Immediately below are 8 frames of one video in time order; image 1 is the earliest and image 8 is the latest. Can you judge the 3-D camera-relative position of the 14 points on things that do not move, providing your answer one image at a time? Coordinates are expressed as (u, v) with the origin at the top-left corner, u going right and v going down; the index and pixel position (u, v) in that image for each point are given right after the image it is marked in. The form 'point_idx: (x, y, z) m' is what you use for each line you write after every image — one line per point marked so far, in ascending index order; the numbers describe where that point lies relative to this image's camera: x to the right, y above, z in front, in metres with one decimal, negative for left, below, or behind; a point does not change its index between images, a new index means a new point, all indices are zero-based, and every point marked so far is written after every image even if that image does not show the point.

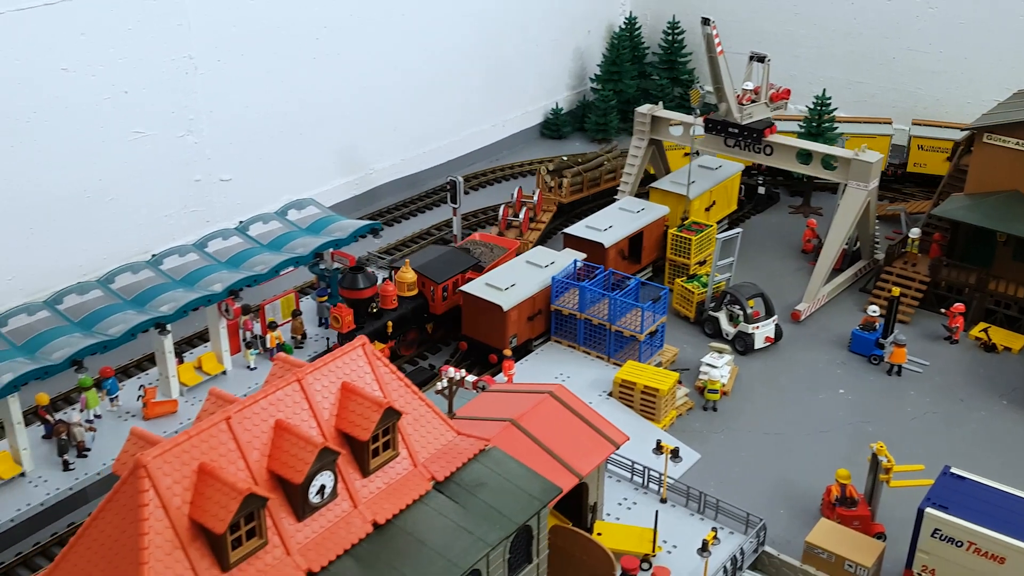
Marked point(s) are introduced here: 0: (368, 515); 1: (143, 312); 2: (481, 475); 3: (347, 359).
0: (-1.6, -2.6, +10.6) m
1: (-6.9, -0.5, +17.5) m
2: (-0.4, -2.3, +11.7) m
3: (-2.0, -0.8, +11.1) m
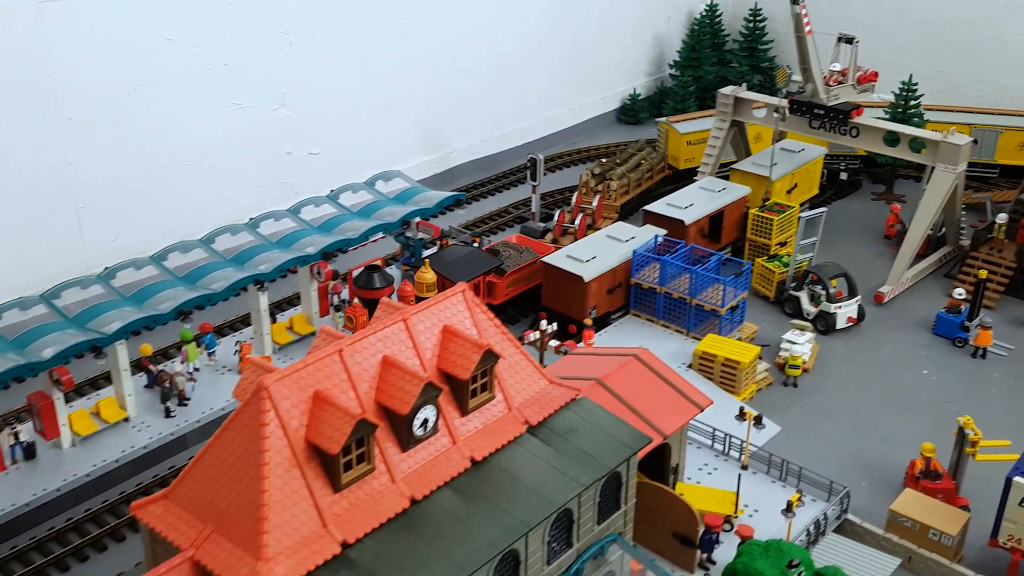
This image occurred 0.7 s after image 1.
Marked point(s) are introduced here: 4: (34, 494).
0: (-0.6, -1.9, +11.1) m
1: (-5.3, +0.3, +18.3) m
2: (+0.8, -1.7, +12.1) m
3: (-0.8, -0.2, +11.6) m
4: (-7.9, -3.4, +15.7) m
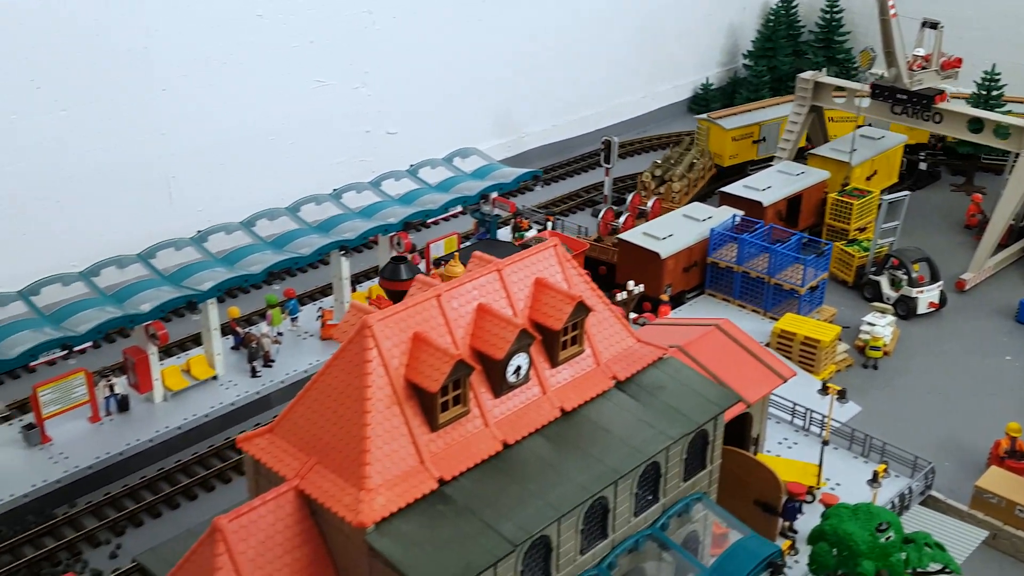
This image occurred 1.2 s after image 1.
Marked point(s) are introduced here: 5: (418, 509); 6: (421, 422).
0: (+0.5, -1.4, +11.3) m
1: (-3.7, +1.0, +18.7) m
2: (+1.9, -1.2, +12.2) m
3: (+0.4, +0.4, +11.7) m
4: (-6.6, -2.7, +16.3) m
5: (-1.0, -2.3, +9.8) m
6: (-1.0, -1.5, +10.3) m
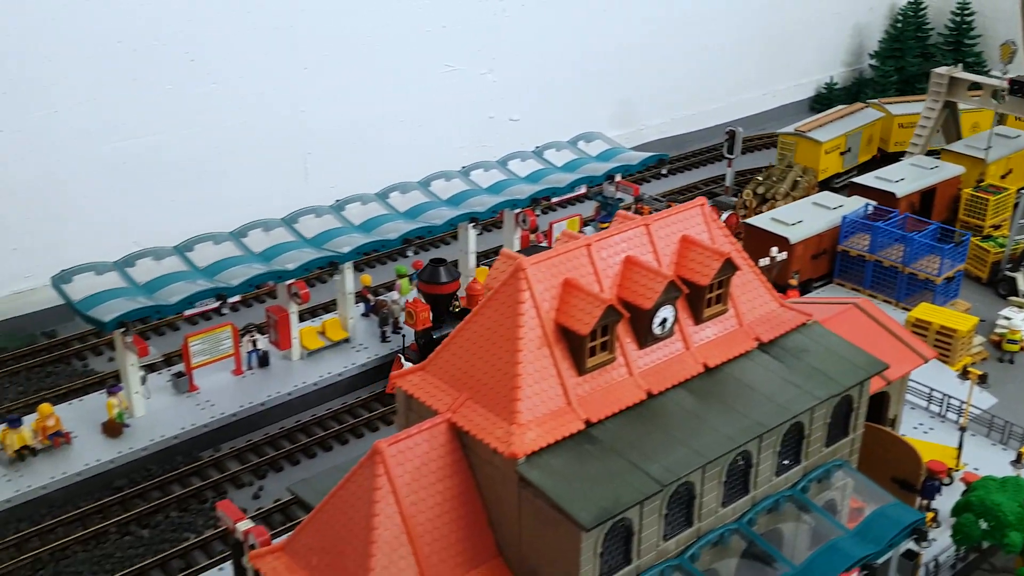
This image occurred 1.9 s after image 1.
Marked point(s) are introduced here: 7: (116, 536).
0: (+2.2, -0.8, +11.3) m
1: (-1.1, +1.6, +19.2) m
2: (+3.7, -0.7, +12.1) m
3: (+2.2, +0.9, +11.8) m
4: (-4.4, -1.9, +17.0) m
5: (+0.6, -1.7, +10.0) m
6: (+0.6, -0.9, +10.5) m
7: (-5.9, -3.7, +14.1) m
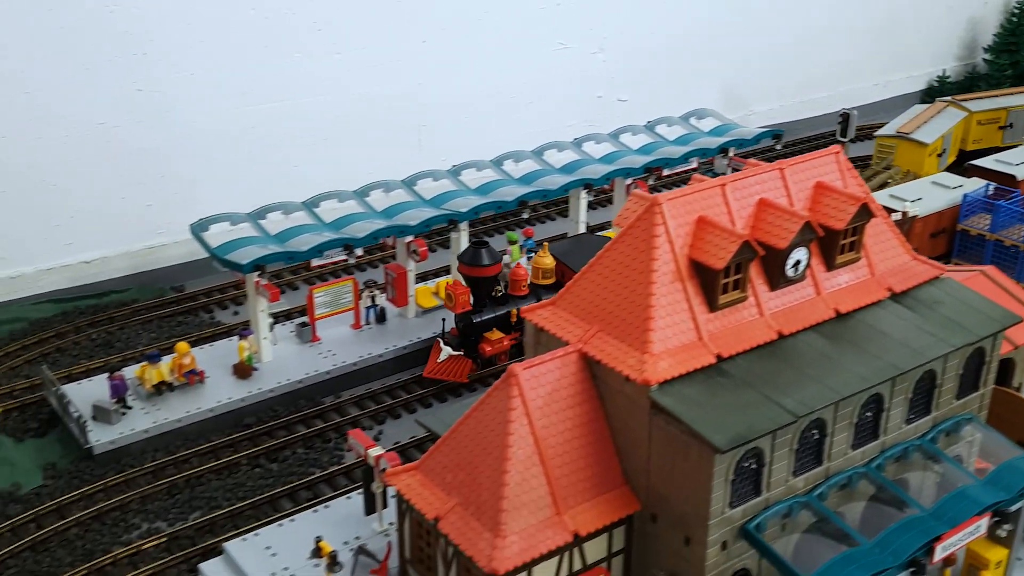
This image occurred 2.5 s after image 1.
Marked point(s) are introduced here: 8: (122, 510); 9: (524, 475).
0: (+3.8, -0.2, +11.3) m
1: (+1.2, +2.3, +19.4) m
2: (+5.4, -0.1, +11.9) m
3: (+3.8, +1.6, +11.8) m
4: (-2.3, -1.1, +17.6) m
5: (+2.0, -1.0, +10.1) m
6: (+2.1, -0.1, +10.6) m
7: (-4.1, -2.8, +14.8) m
8: (-5.7, -3.2, +13.8) m
9: (+0.1, -2.0, +10.0) m
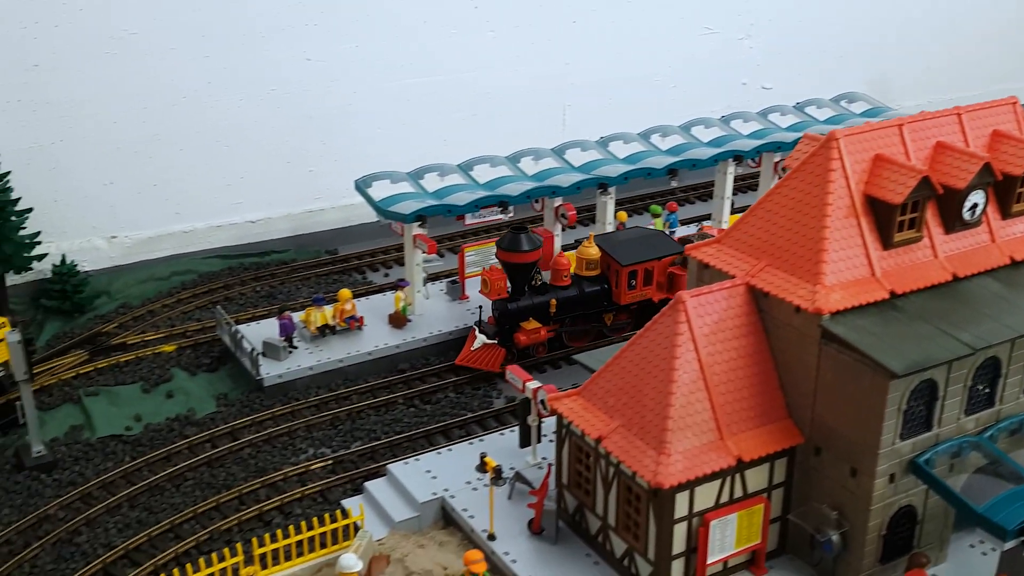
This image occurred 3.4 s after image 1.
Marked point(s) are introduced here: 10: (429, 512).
0: (+5.8, +0.4, +11.1) m
1: (+4.3, +2.9, +19.5) m
2: (+7.4, +0.5, +11.6) m
3: (+6.0, +2.2, +11.6) m
4: (+0.4, -0.4, +18.0) m
5: (+3.8, -0.2, +10.1) m
6: (+4.0, +0.6, +10.6) m
7: (-1.8, -1.9, +15.4) m
8: (-3.4, -2.3, +14.6) m
9: (+1.9, -1.2, +10.2) m
10: (-1.1, -2.9, +12.3) m
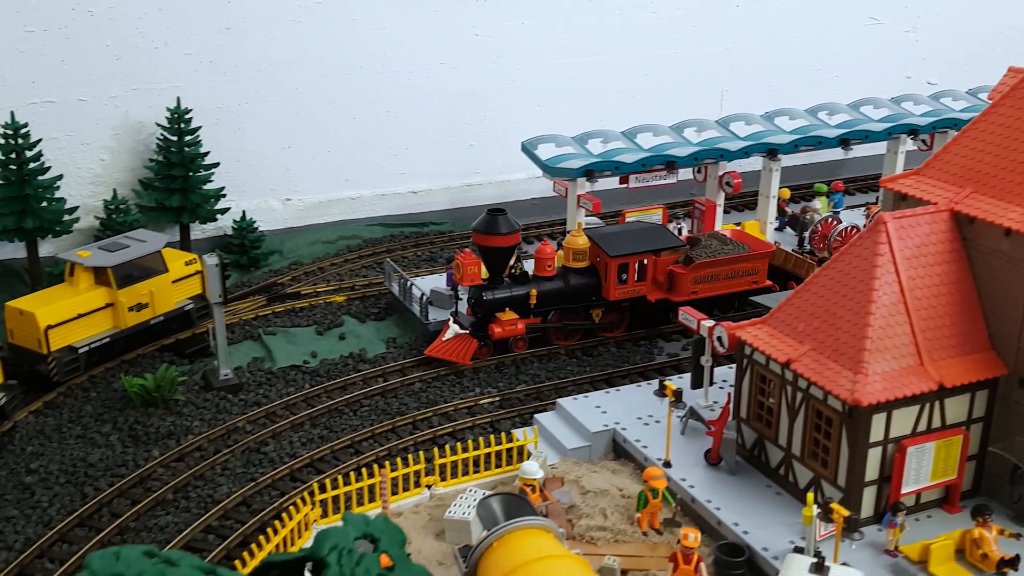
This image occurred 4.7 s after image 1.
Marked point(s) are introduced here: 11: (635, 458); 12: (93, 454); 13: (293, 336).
0: (+8.0, +1.1, +10.5) m
1: (+7.6, +3.3, +19.1) m
2: (+9.6, +1.0, +10.7) m
3: (+8.3, +2.8, +11.0) m
4: (+3.4, +0.2, +17.9) m
5: (+5.9, +0.5, +9.7) m
6: (+6.2, +1.3, +10.2) m
7: (+0.9, -1.1, +15.6) m
8: (-0.9, -1.4, +15.0) m
9: (+4.0, -0.3, +10.0) m
10: (+1.2, -2.0, +12.4) m
11: (+1.6, -2.2, +12.0) m
12: (-5.6, -2.2, +12.7) m
13: (-3.8, -0.8, +16.6) m
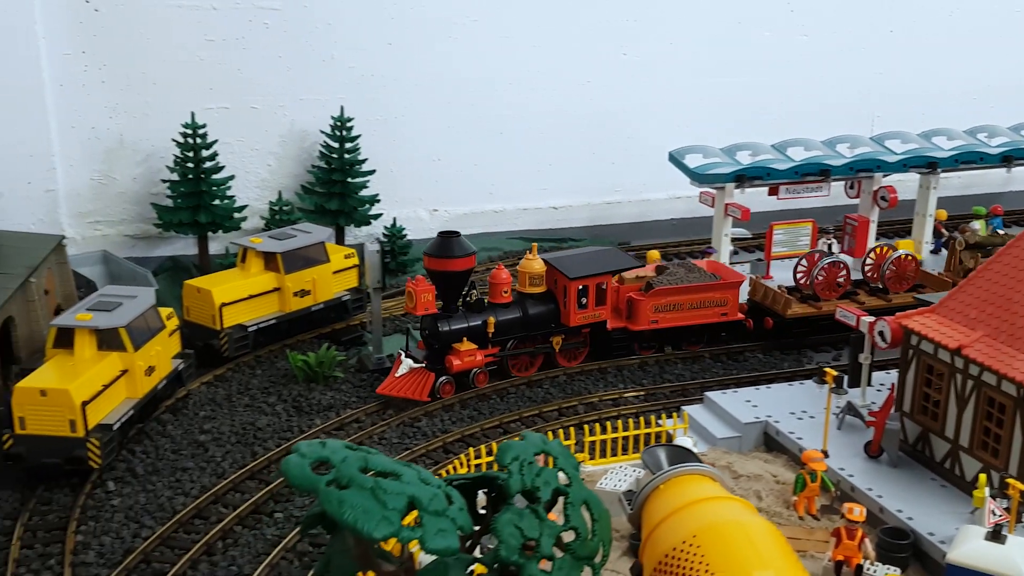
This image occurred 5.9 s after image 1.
0: (+9.8, +1.1, +9.7) m
1: (+10.6, +2.7, +18.4) m
2: (+11.4, +0.9, +9.7) m
3: (+10.2, +2.8, +10.3) m
4: (+6.1, -0.1, +17.7) m
5: (+7.6, +0.6, +9.2) m
6: (+8.0, +1.4, +9.7) m
7: (+3.3, -1.2, +15.6) m
8: (+1.4, -1.3, +15.2) m
9: (+5.7, -0.2, +9.6) m
10: (+3.1, -1.9, +12.3) m
11: (+3.5, -2.0, +11.9) m
12: (-3.6, -1.9, +13.5) m
13: (-1.3, -0.8, +17.2) m
